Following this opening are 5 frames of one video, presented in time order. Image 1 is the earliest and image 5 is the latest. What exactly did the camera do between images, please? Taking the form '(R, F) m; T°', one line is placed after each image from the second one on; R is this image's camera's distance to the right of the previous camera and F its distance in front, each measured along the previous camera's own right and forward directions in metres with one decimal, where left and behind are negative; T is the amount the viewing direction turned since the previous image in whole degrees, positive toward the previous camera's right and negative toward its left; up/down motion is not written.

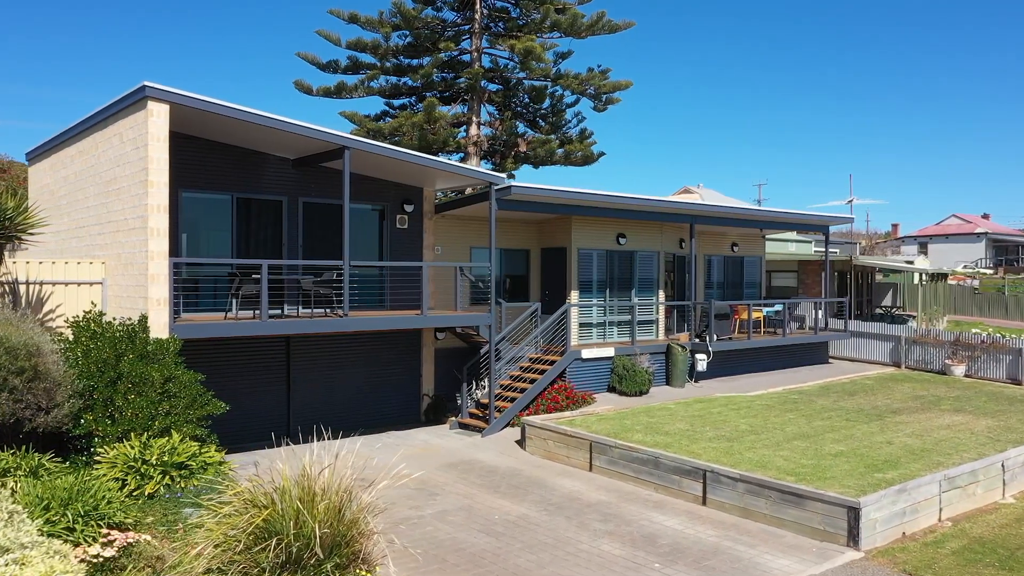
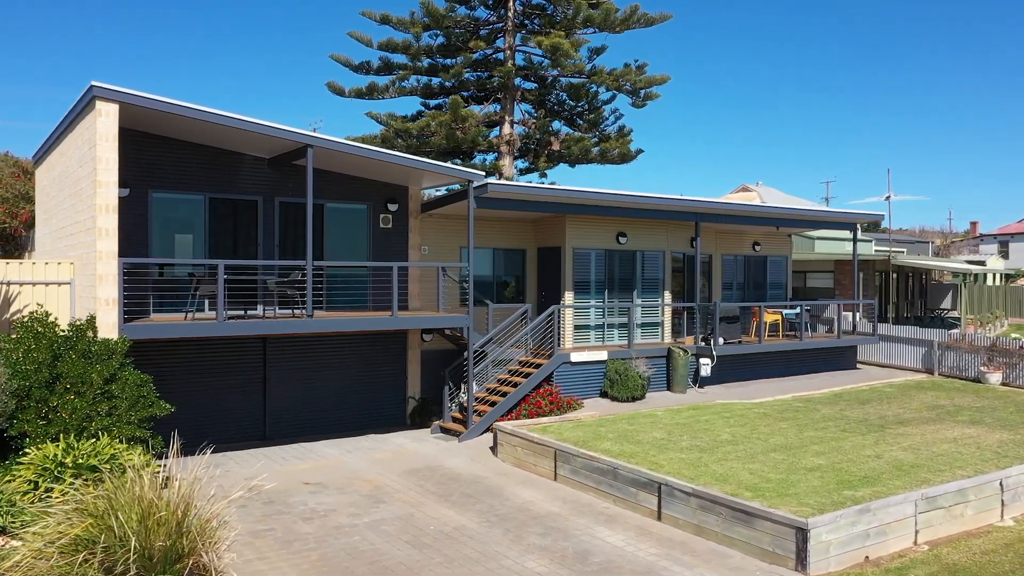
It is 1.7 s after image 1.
(+1.4, +0.5) m; -5°
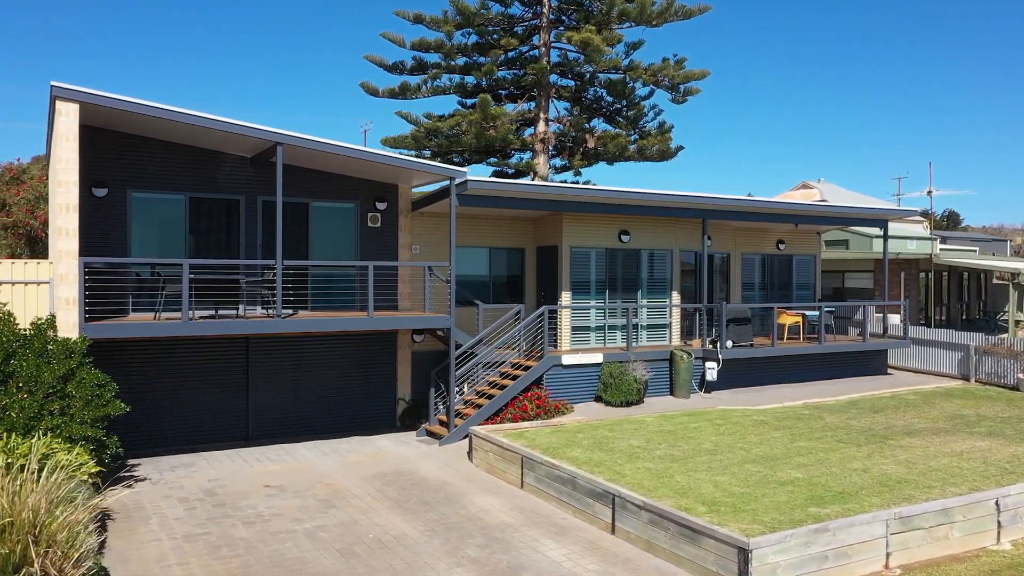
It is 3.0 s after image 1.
(+1.3, +0.5) m; -5°
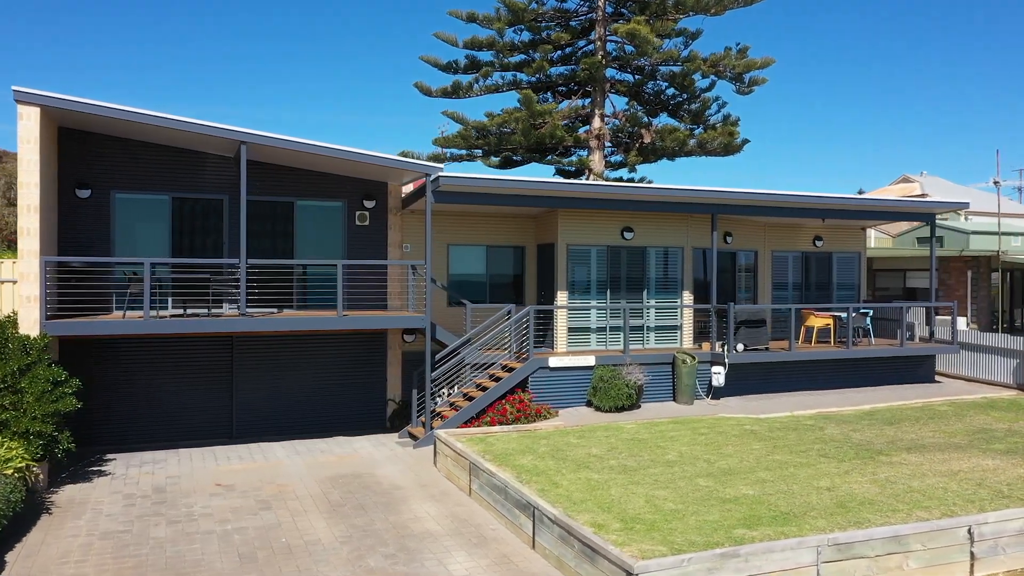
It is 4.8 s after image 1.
(+1.9, +0.5) m; -7°
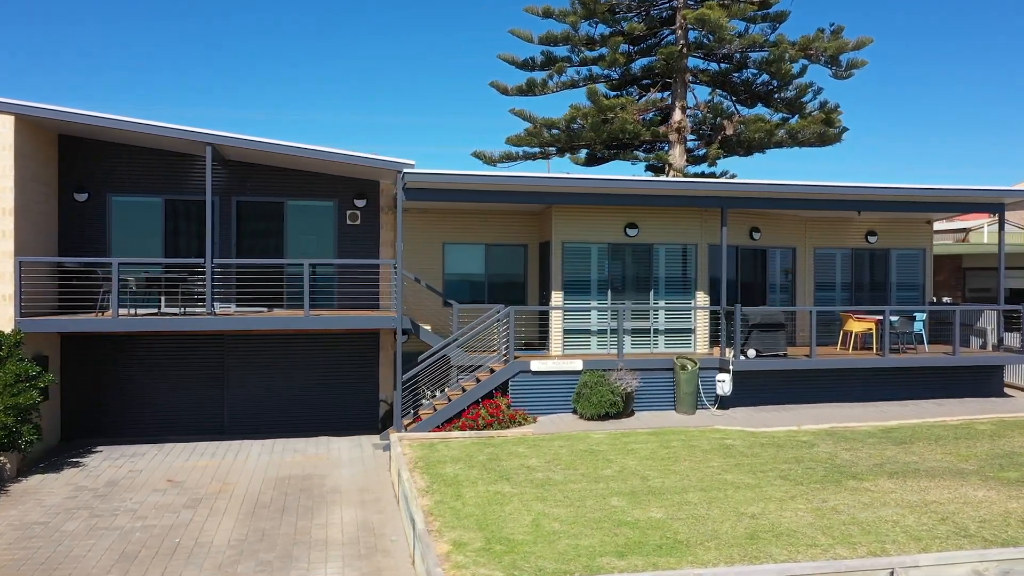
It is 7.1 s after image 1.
(+2.5, +0.7) m; -9°
